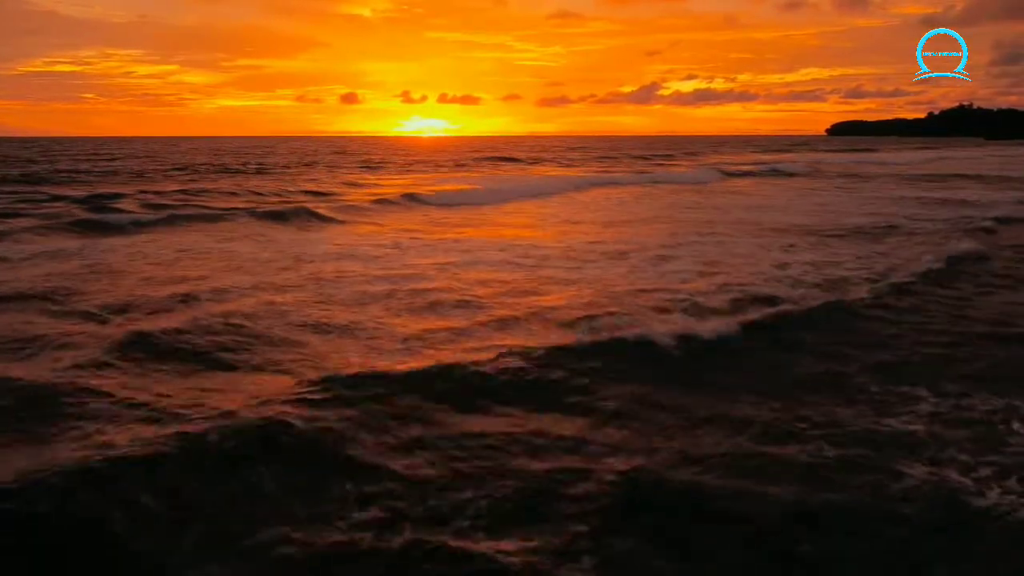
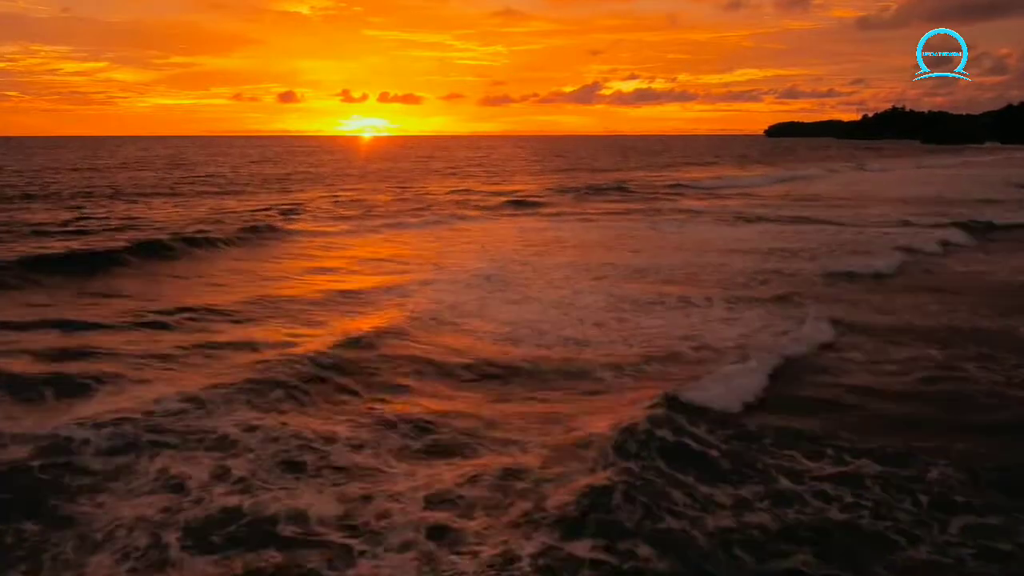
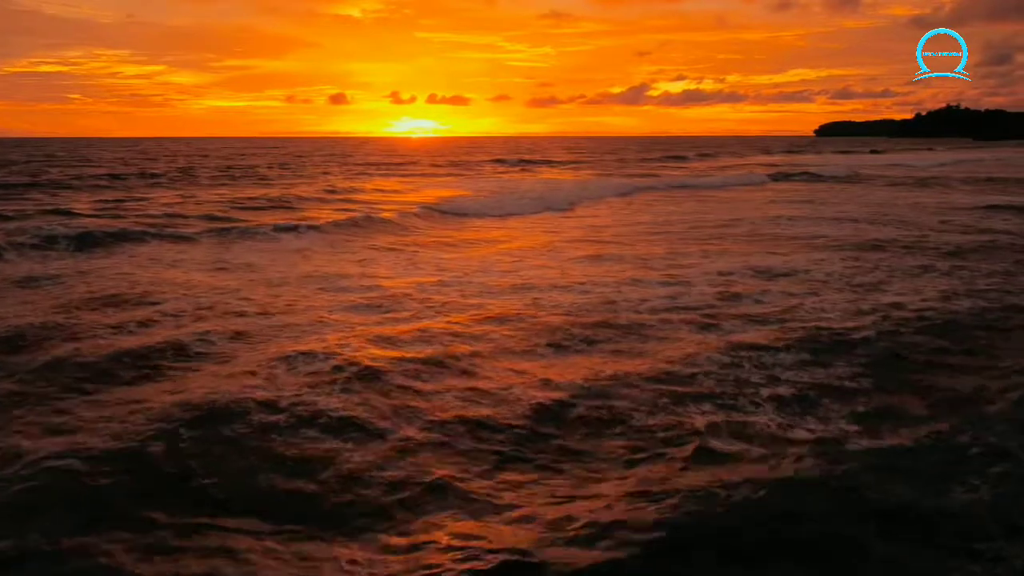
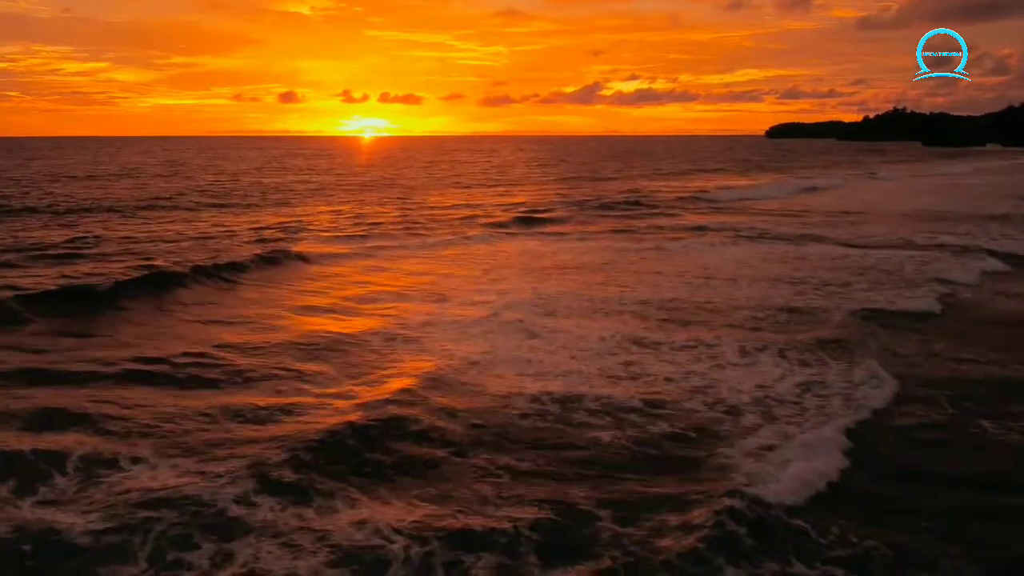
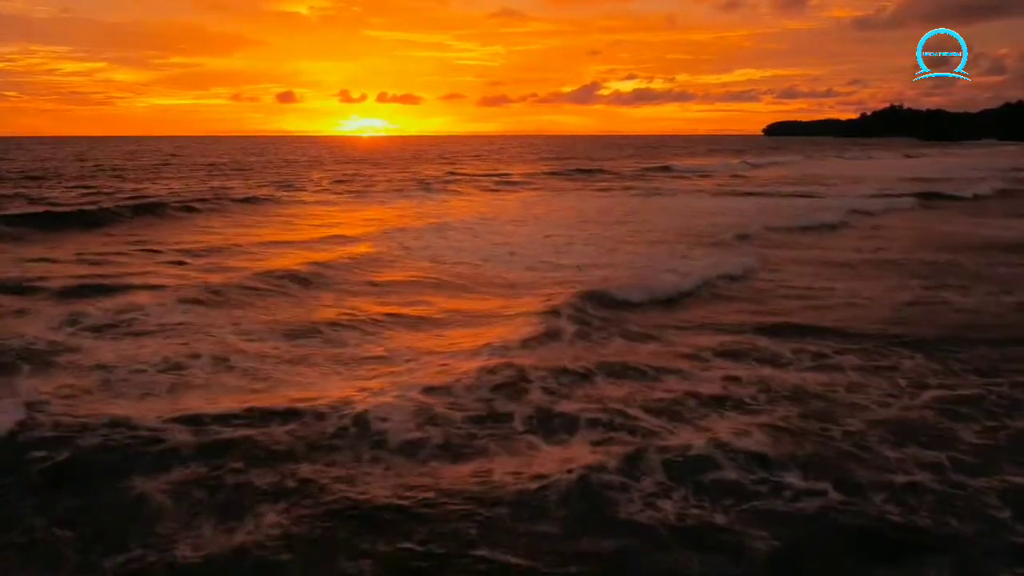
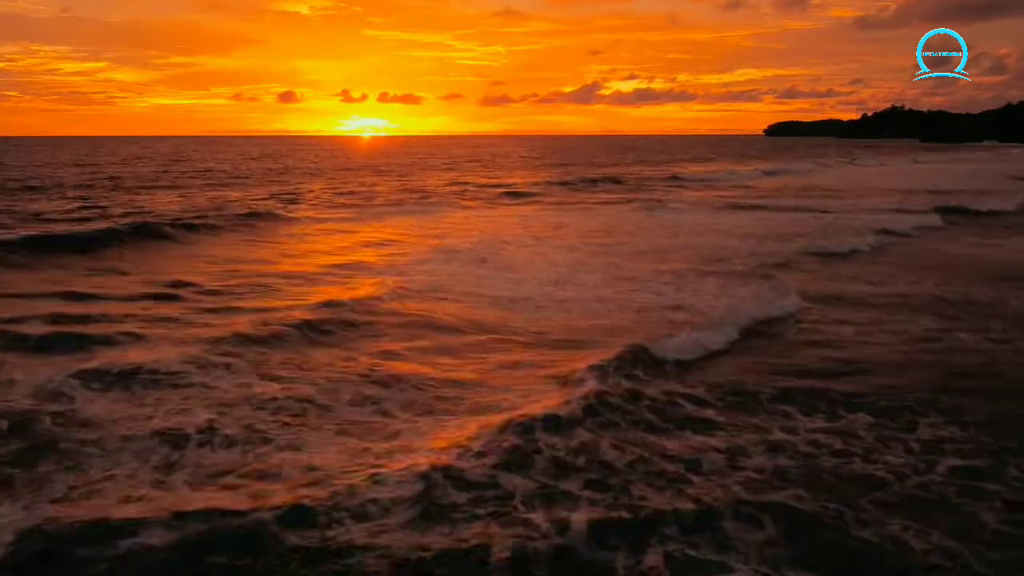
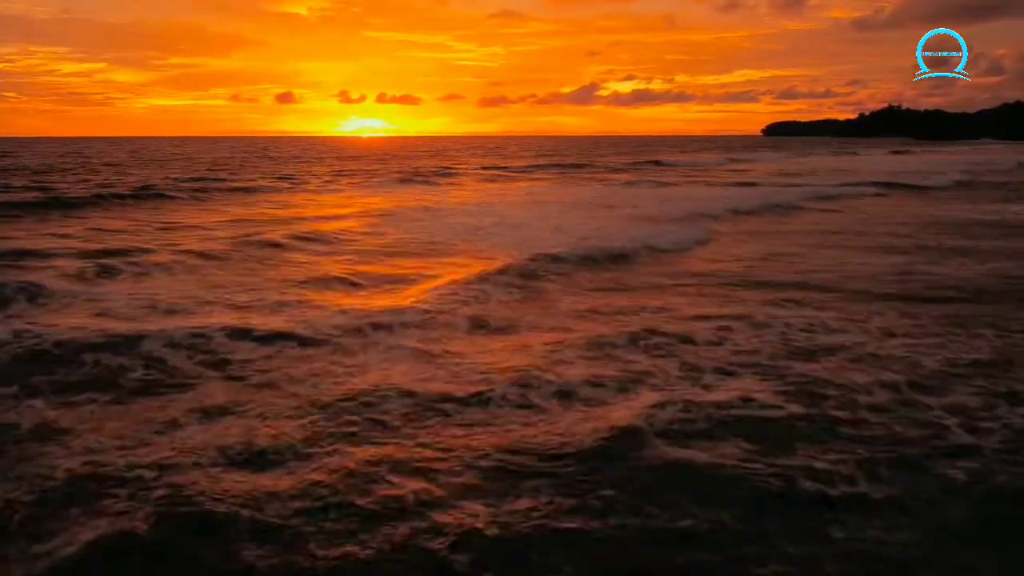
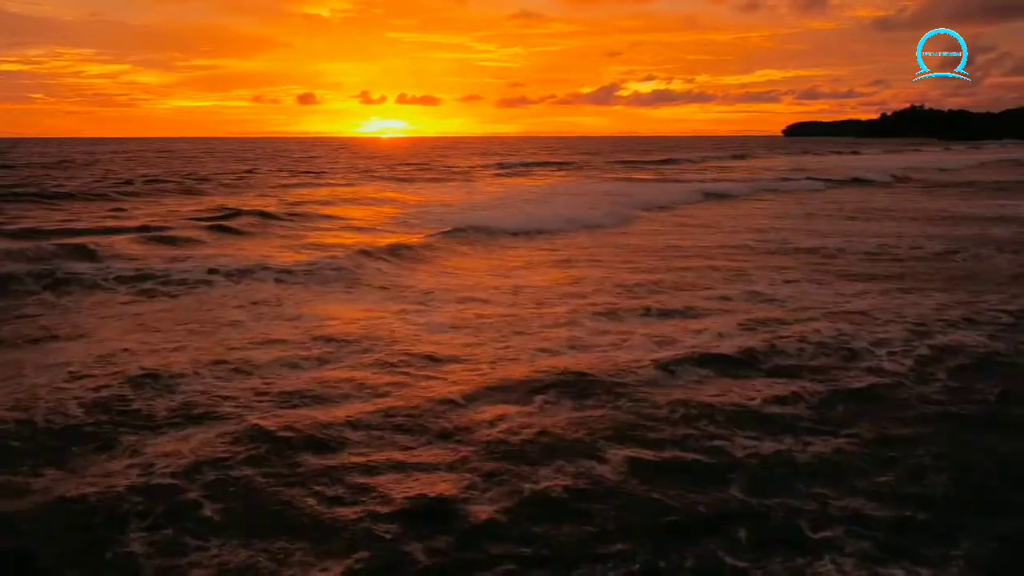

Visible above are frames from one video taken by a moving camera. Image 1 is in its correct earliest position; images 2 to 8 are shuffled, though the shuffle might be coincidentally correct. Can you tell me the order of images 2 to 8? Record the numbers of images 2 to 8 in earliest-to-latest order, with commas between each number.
3, 8, 7, 5, 6, 2, 4
